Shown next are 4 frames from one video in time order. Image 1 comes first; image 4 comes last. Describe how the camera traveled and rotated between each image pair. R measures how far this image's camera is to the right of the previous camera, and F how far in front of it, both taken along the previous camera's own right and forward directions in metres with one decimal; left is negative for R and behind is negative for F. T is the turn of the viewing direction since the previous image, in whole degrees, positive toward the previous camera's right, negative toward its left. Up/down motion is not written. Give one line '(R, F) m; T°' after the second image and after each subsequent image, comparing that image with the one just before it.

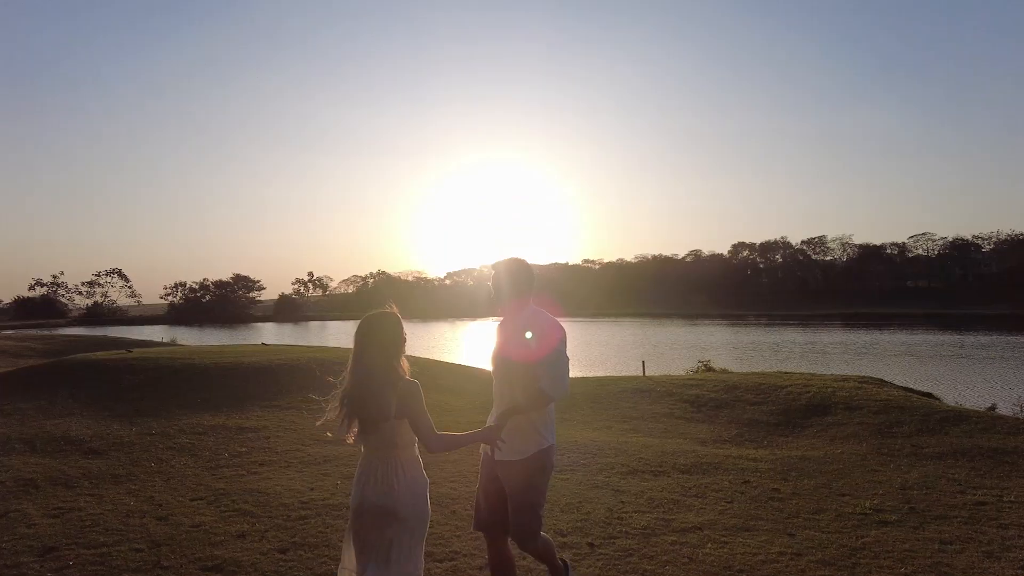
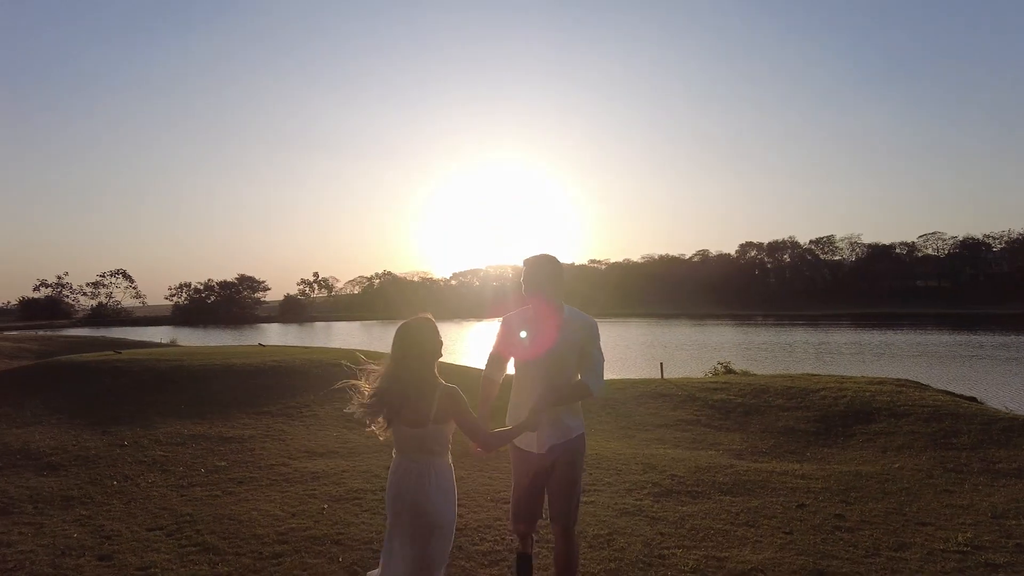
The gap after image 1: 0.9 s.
(-0.1, +1.4) m; 0°
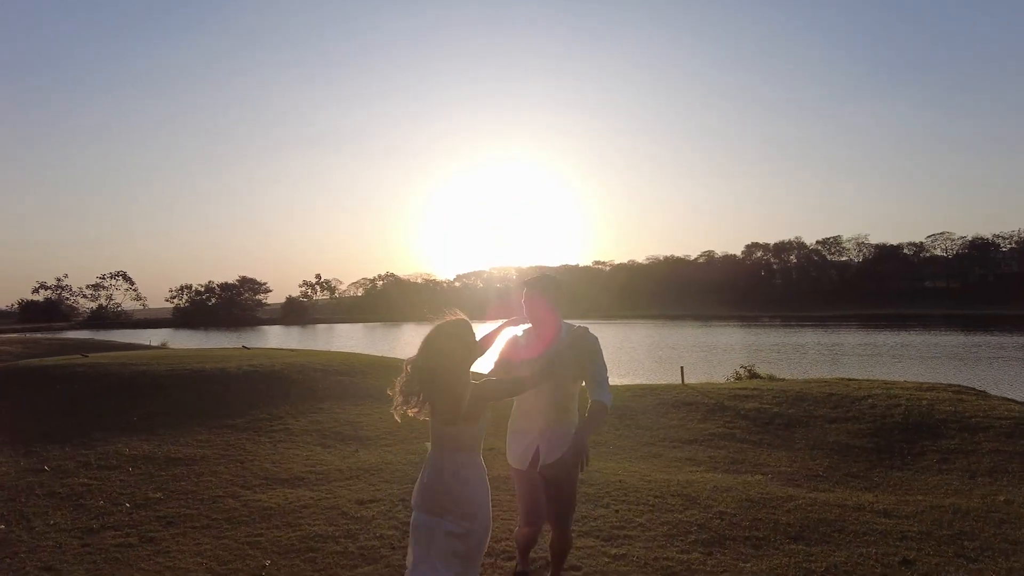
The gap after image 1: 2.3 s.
(0.0, +2.1) m; 0°
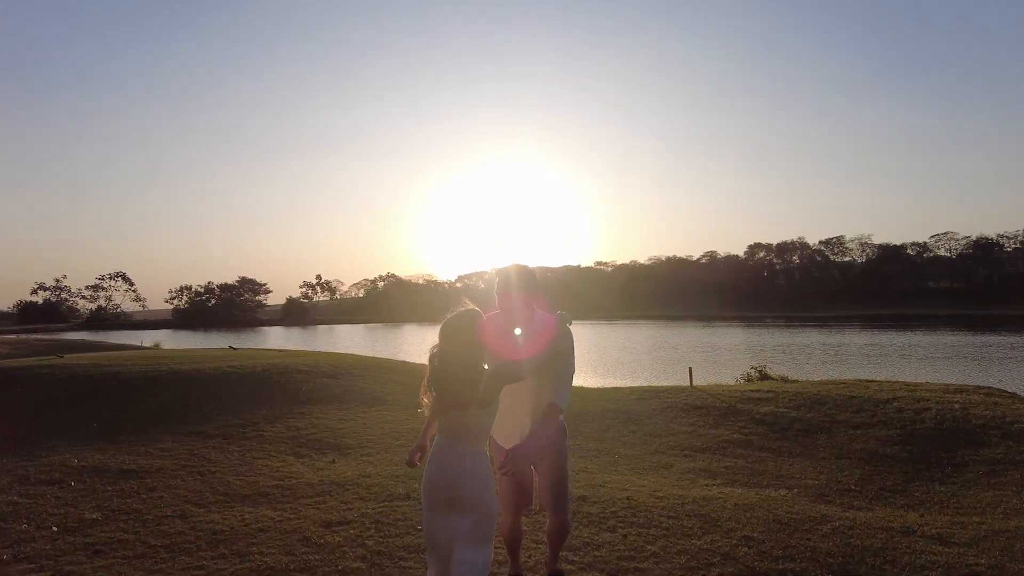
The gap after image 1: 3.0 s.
(+0.1, +1.1) m; 0°
